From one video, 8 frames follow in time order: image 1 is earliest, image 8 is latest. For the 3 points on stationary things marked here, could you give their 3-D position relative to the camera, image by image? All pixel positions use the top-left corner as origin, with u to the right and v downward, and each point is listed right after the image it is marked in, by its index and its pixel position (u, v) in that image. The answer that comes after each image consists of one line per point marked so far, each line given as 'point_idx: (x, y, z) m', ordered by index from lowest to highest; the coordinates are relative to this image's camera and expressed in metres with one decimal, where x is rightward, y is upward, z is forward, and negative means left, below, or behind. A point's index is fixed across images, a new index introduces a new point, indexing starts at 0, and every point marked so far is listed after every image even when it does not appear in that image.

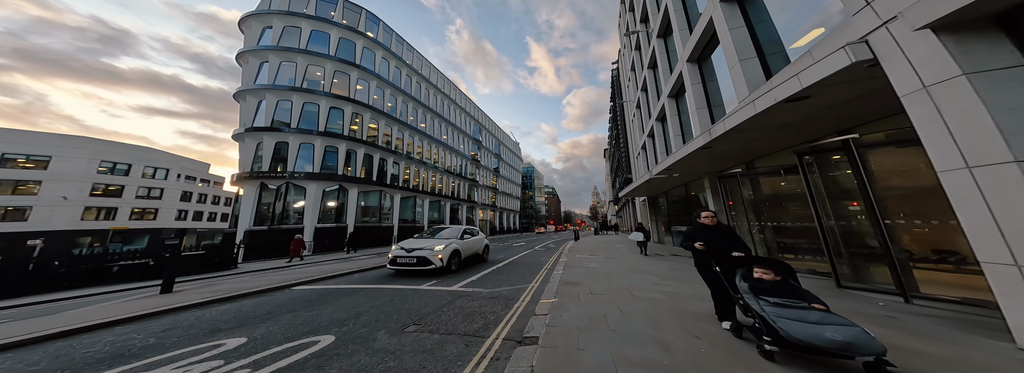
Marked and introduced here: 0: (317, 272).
0: (-5.3, -2.3, +6.3) m
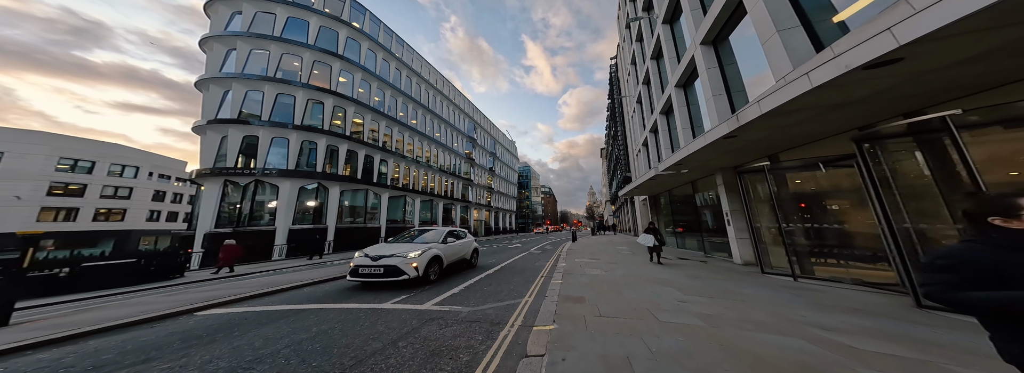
0: (-5.5, -2.1, +5.1) m
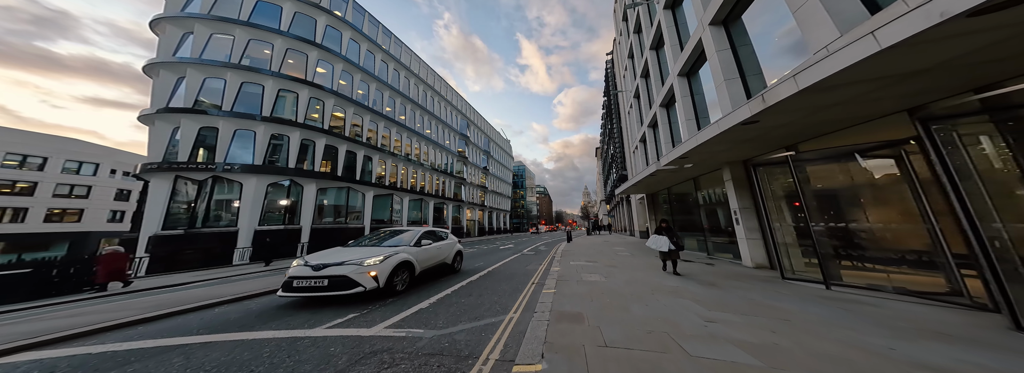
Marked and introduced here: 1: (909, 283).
0: (-5.8, -1.9, +4.0) m
1: (+8.4, -2.0, +5.0) m
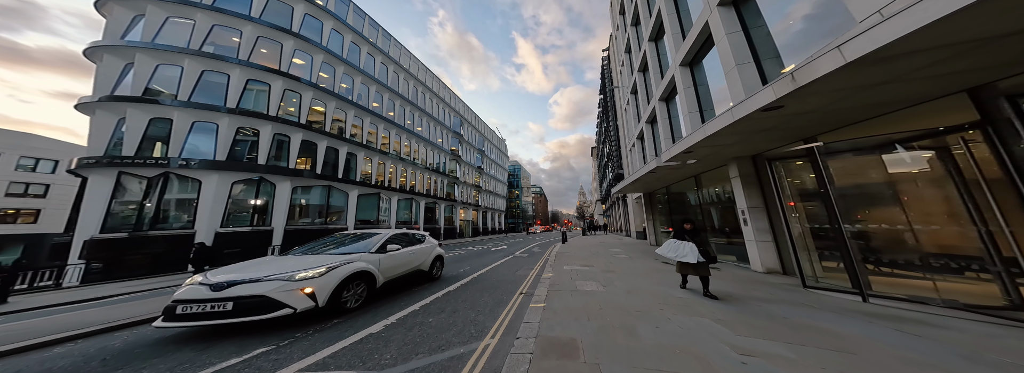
0: (-6.2, -1.8, +3.0) m
1: (+8.0, -1.9, +4.2) m
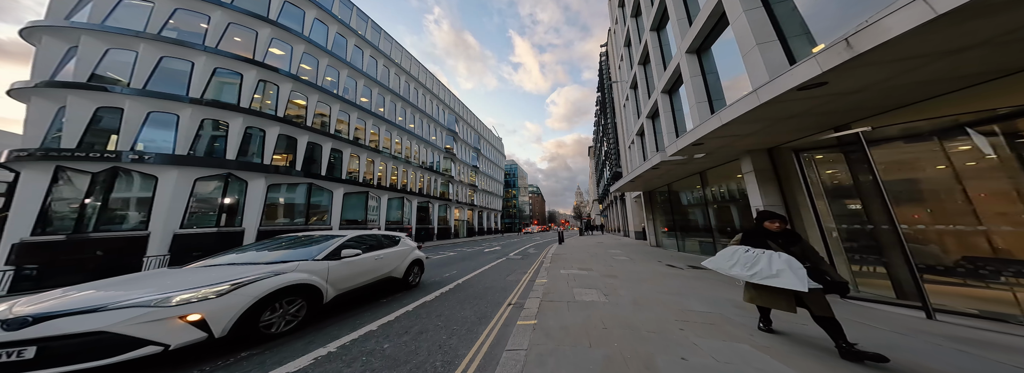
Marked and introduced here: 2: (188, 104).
0: (-6.4, -1.7, +2.0) m
1: (+7.8, -1.8, +3.4) m
2: (-15.6, +4.0, +11.3) m
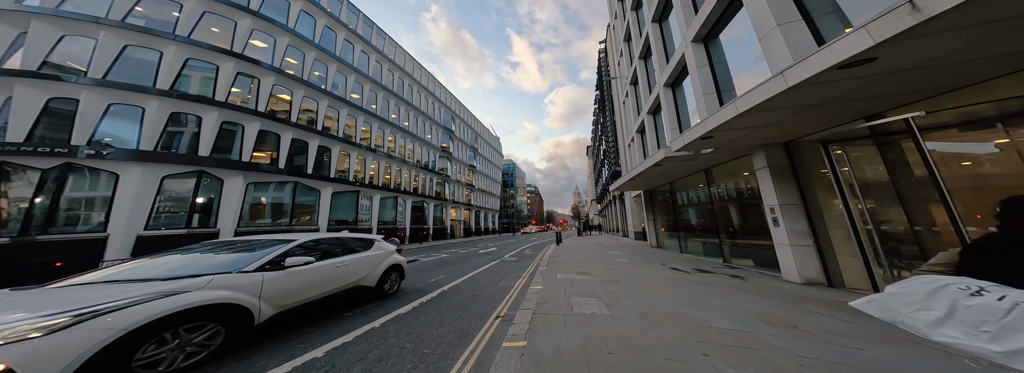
0: (-6.6, -1.6, +1.3) m
1: (+7.6, -1.7, +2.8) m
2: (-15.8, +4.1, +10.5) m
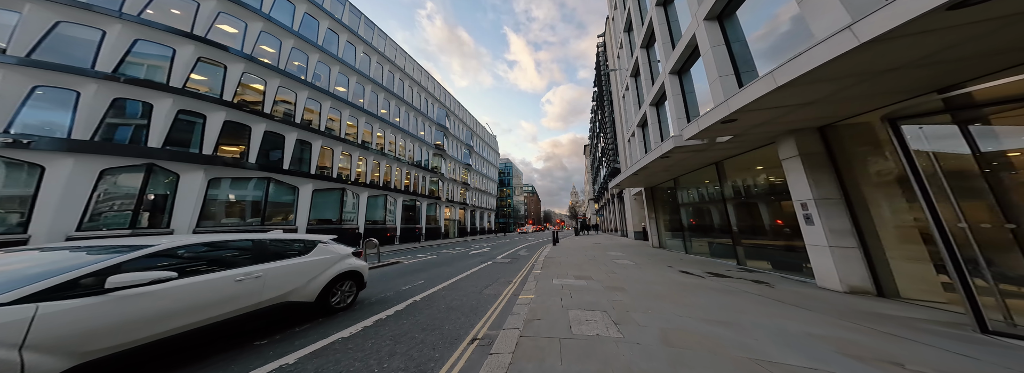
0: (-6.9, -1.3, +0.2) m
1: (+7.3, -1.5, +1.8) m
2: (-16.2, +4.3, +9.3) m
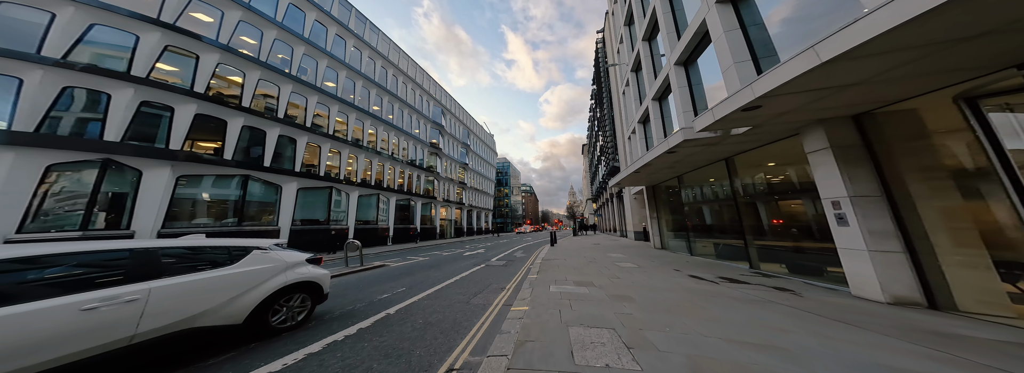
0: (-7.0, -1.2, -0.6) m
1: (+7.1, -1.3, +1.2) m
2: (-16.4, +4.5, +8.4) m
